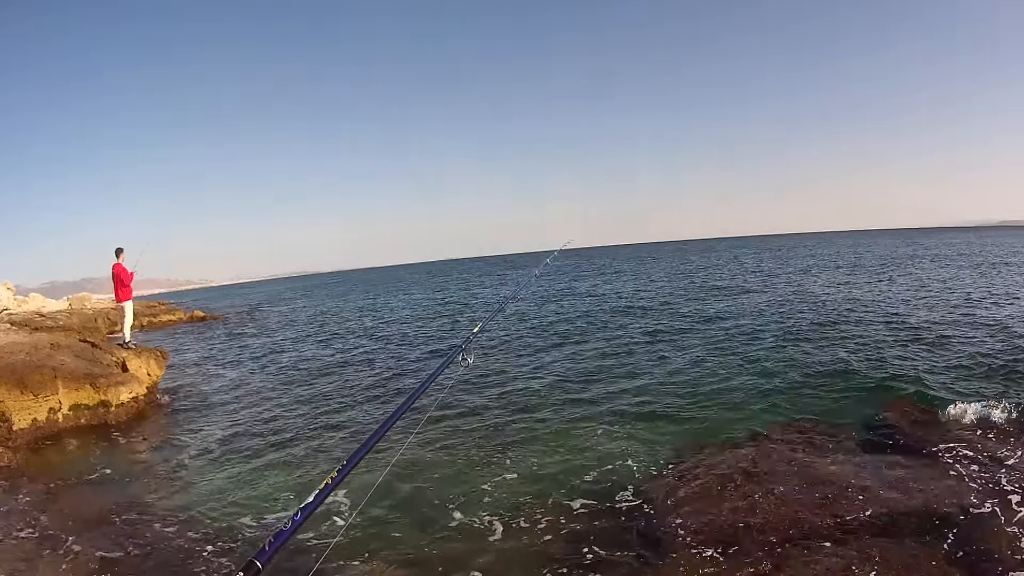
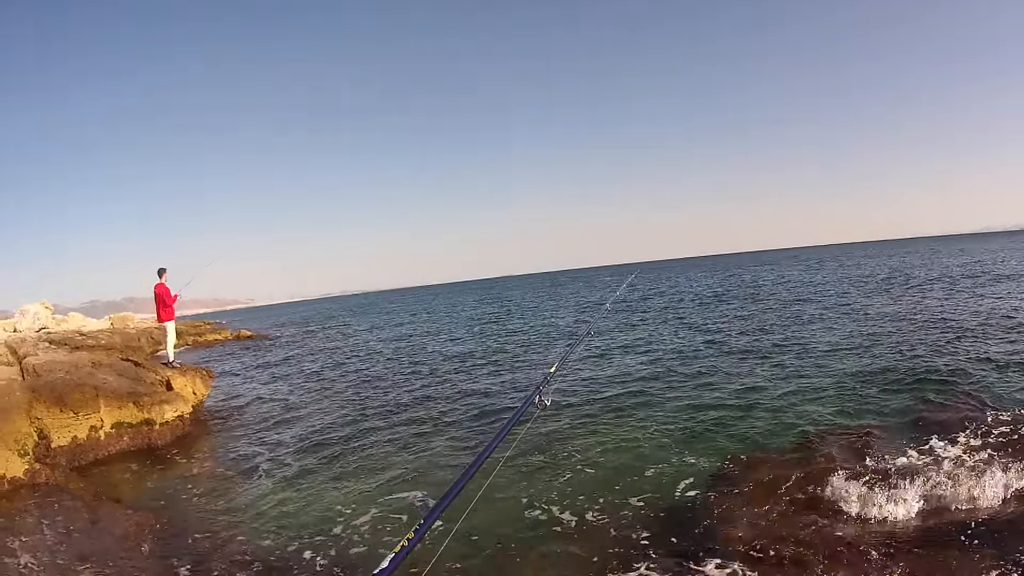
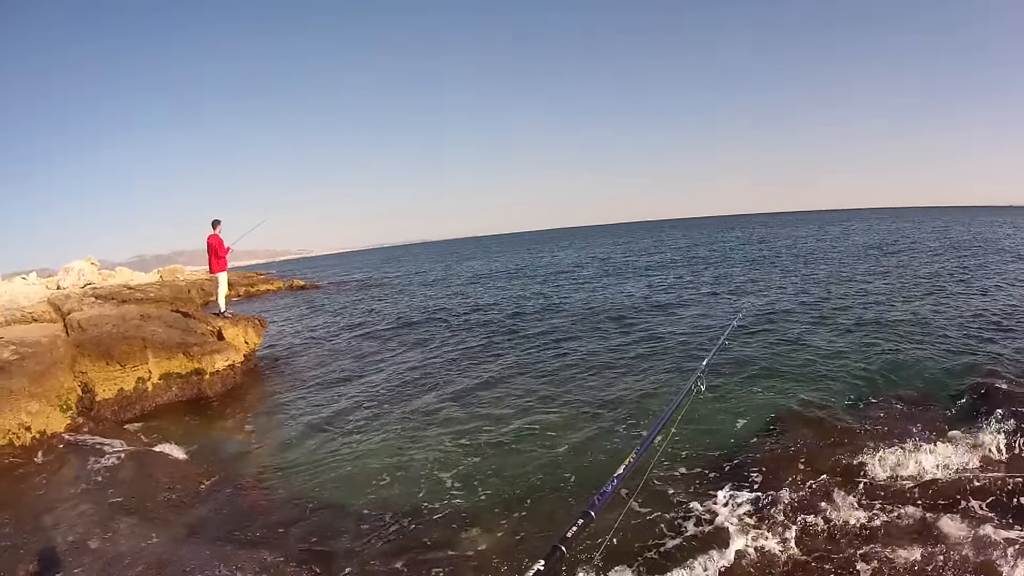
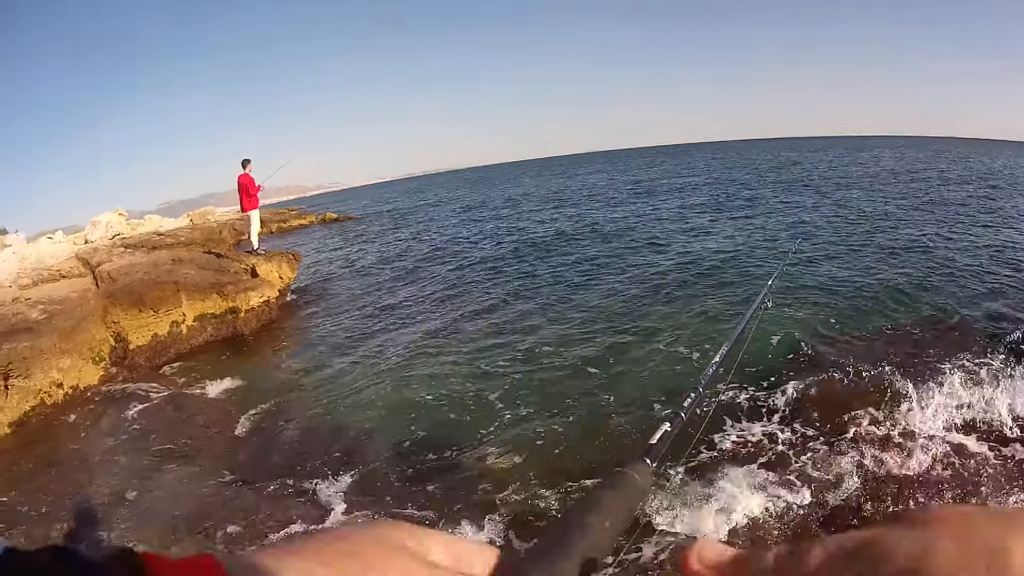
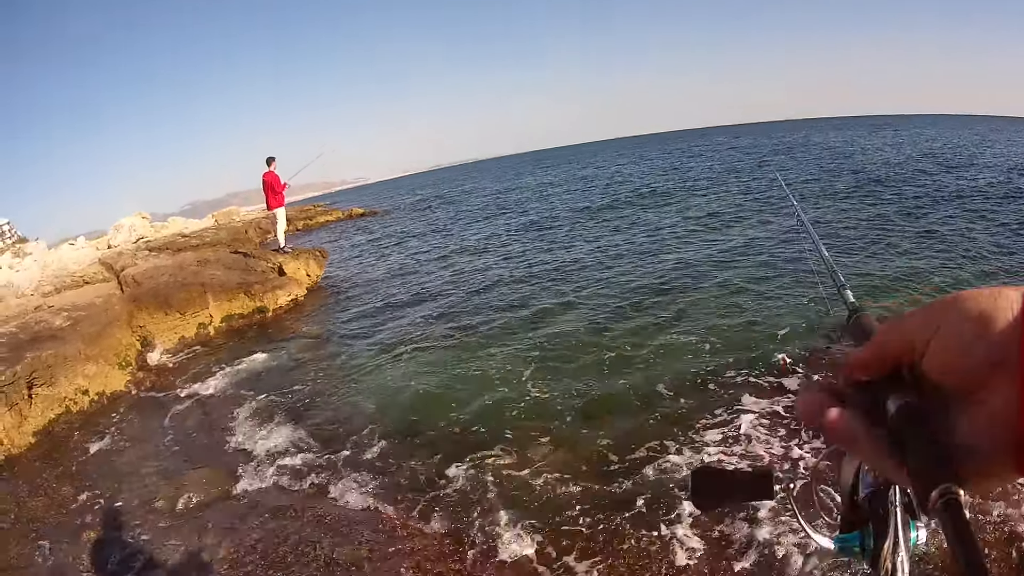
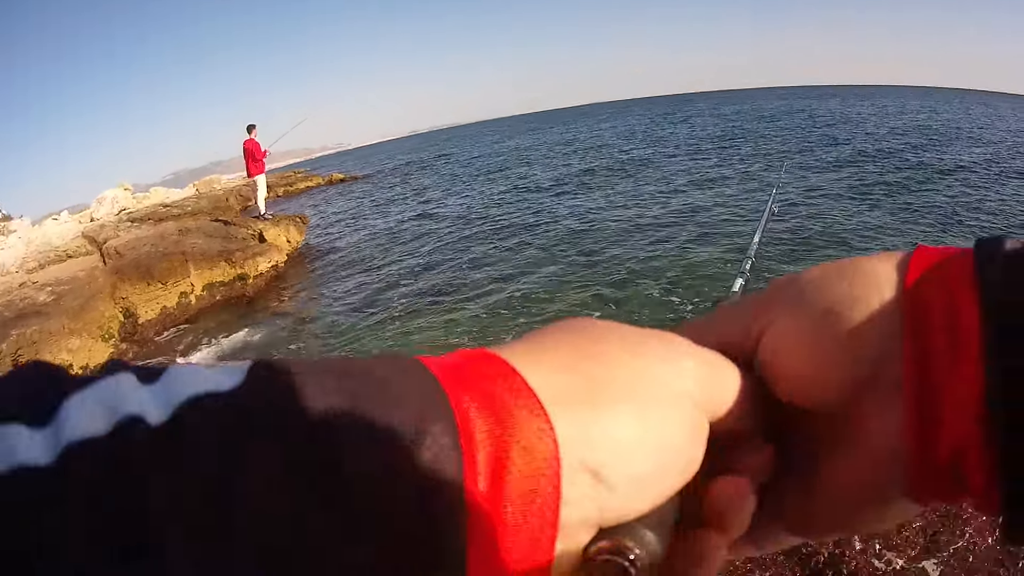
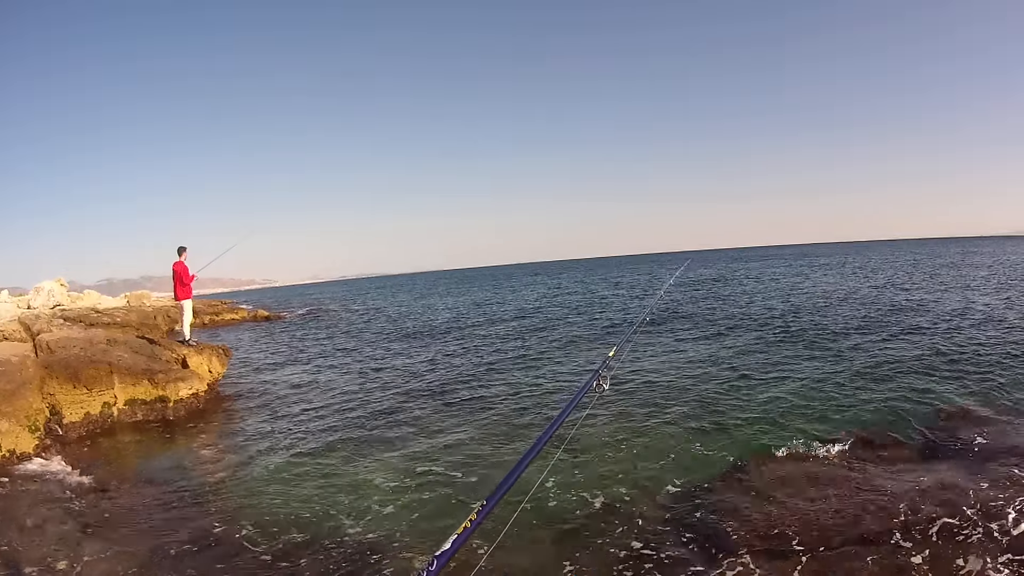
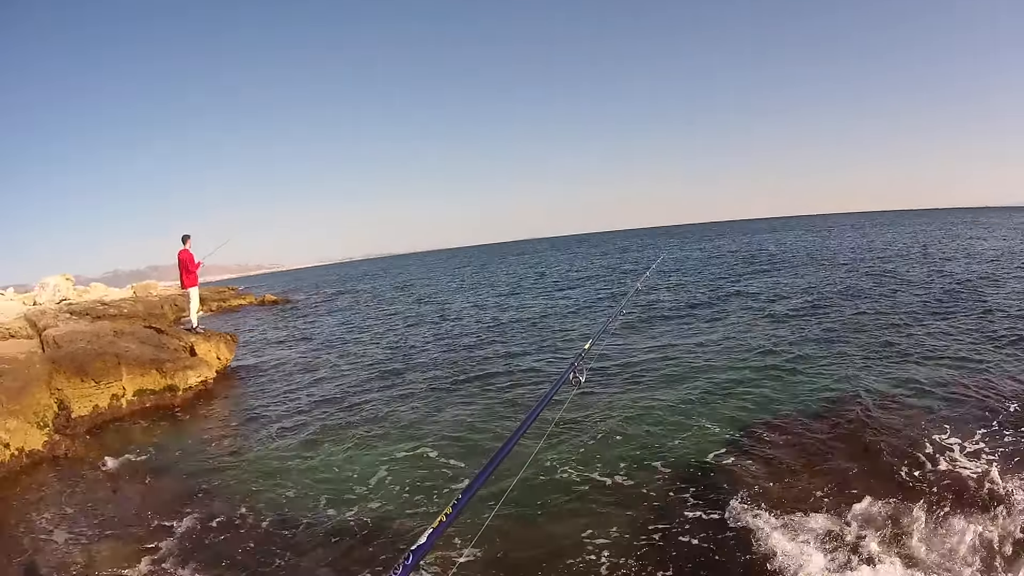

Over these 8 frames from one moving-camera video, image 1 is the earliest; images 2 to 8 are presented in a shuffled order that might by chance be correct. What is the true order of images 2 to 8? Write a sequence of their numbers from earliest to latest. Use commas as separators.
2, 8, 7, 3, 4, 6, 5
